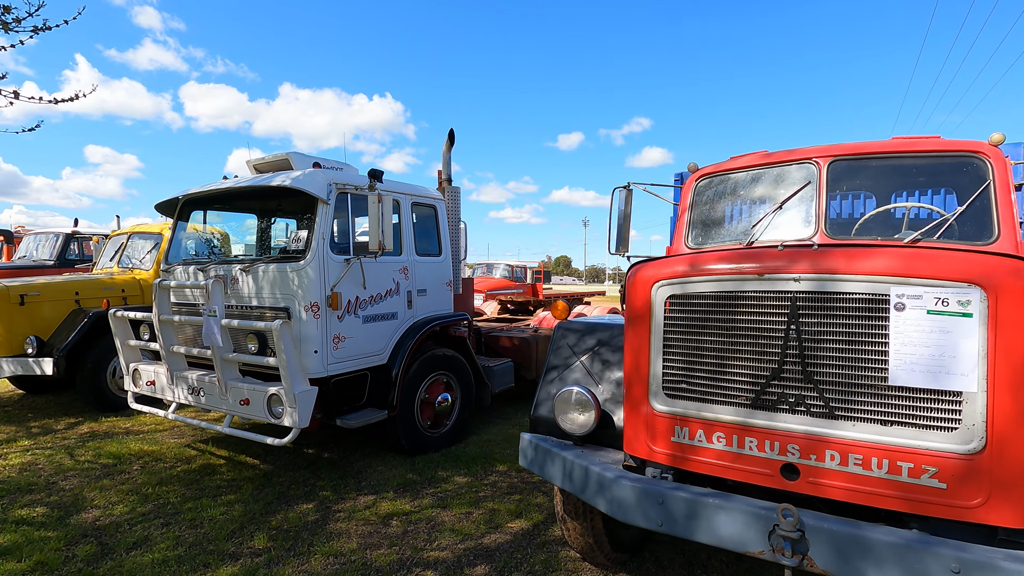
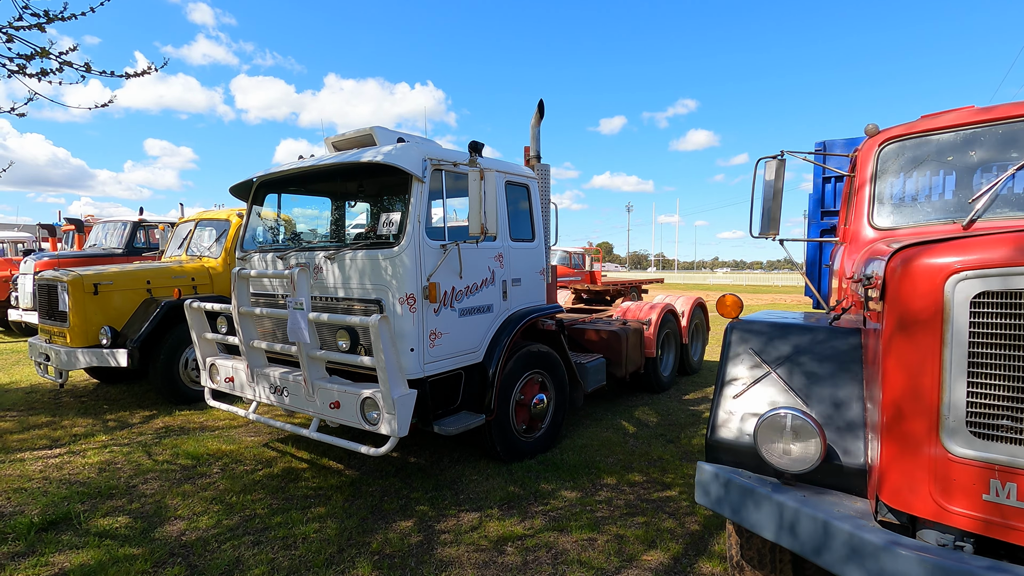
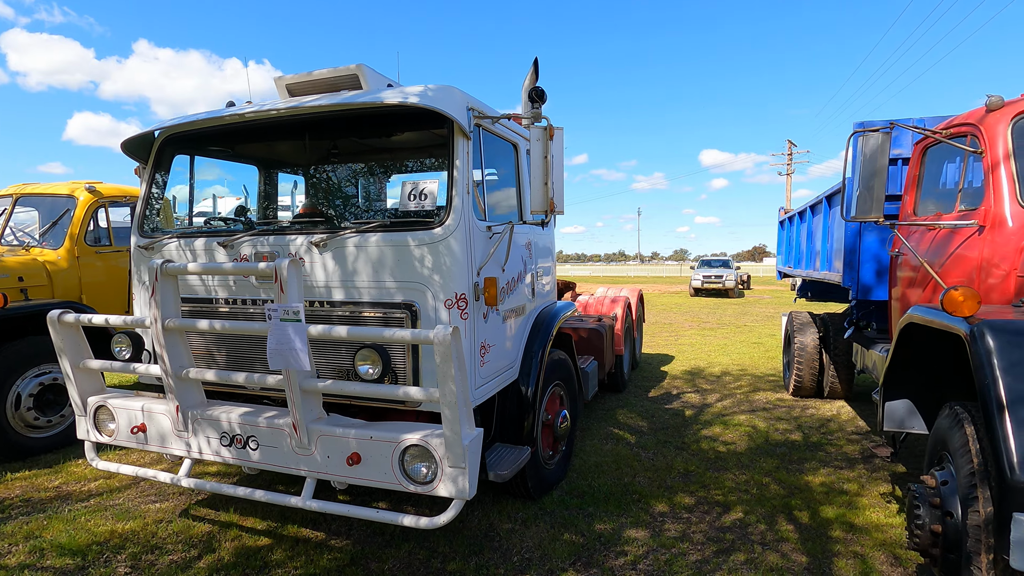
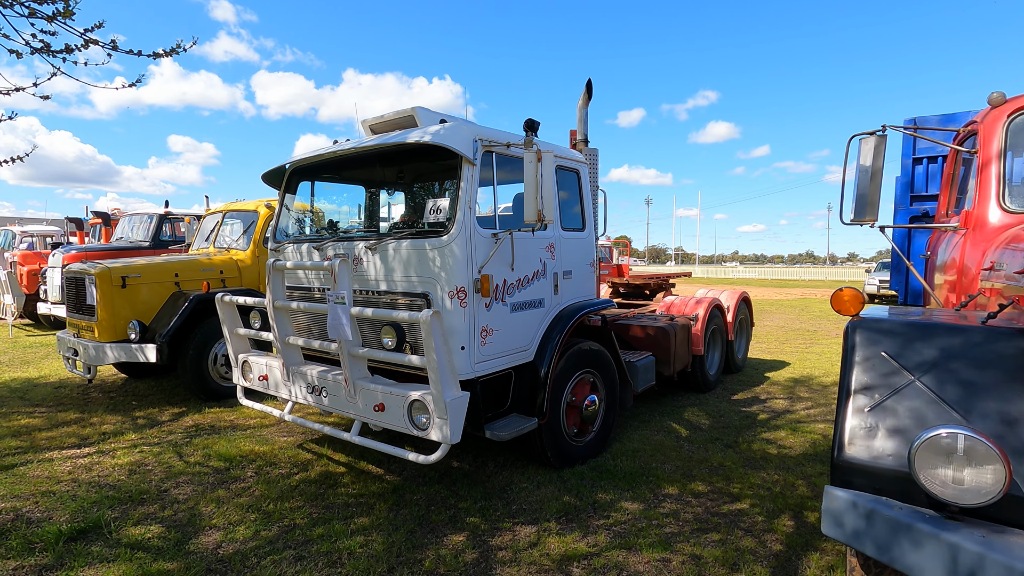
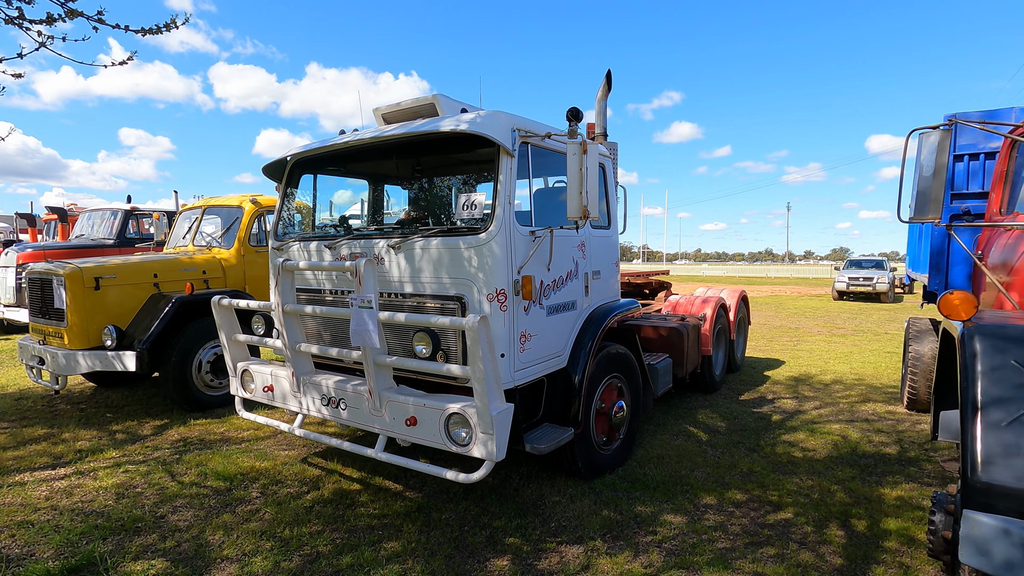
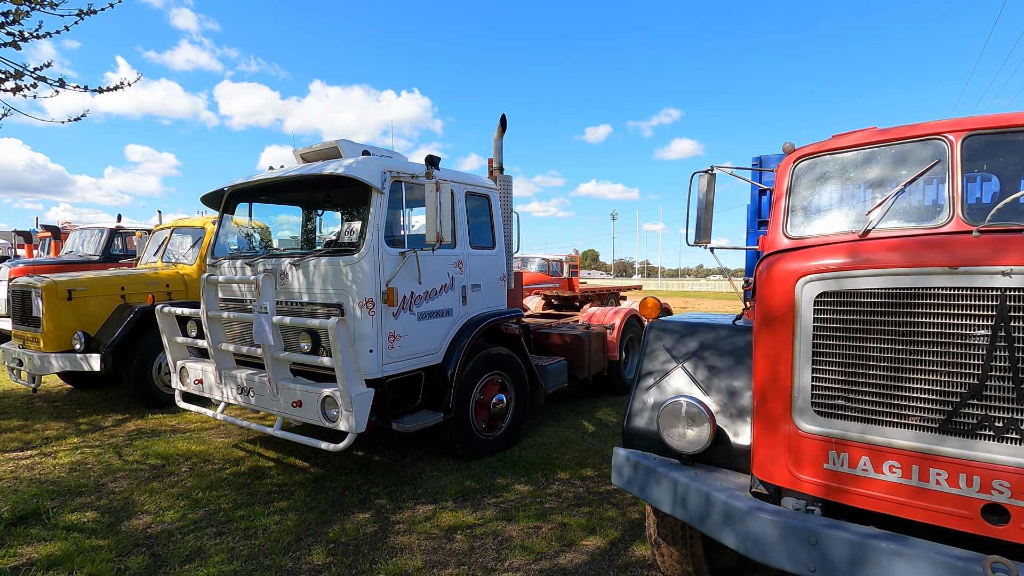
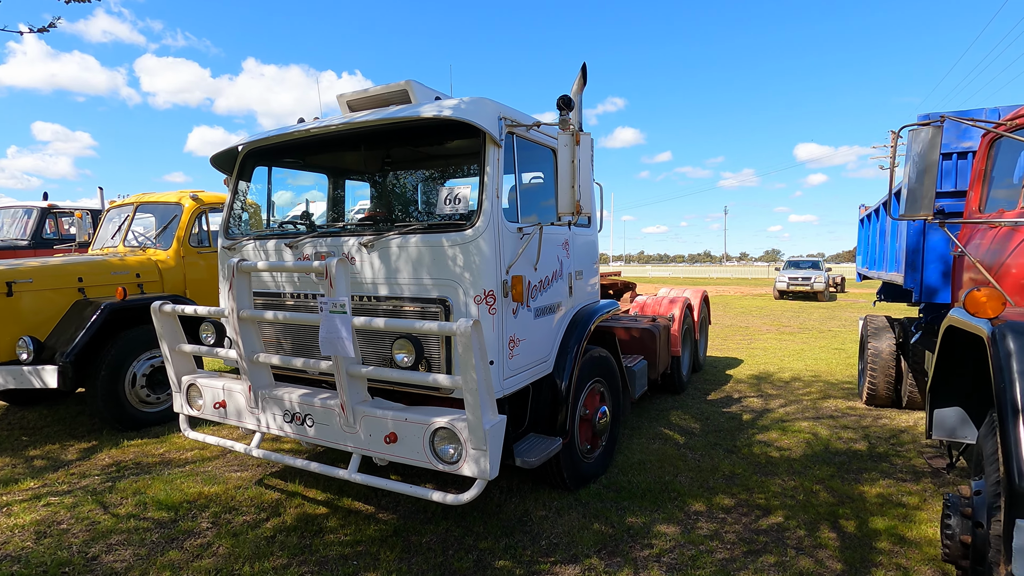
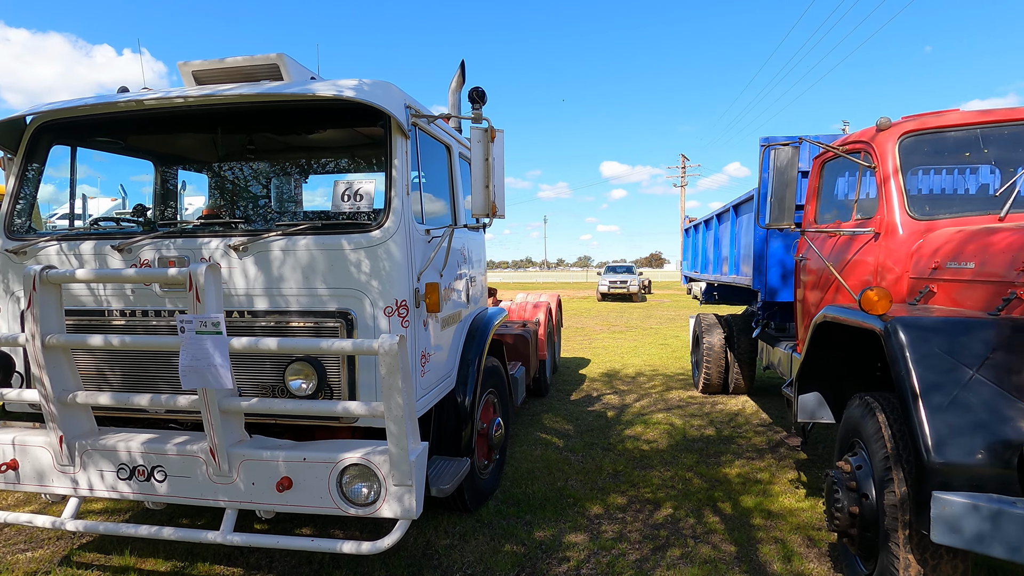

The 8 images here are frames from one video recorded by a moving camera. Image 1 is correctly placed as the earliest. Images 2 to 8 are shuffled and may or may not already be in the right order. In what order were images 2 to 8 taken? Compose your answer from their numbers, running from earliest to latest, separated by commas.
6, 2, 4, 5, 7, 3, 8
